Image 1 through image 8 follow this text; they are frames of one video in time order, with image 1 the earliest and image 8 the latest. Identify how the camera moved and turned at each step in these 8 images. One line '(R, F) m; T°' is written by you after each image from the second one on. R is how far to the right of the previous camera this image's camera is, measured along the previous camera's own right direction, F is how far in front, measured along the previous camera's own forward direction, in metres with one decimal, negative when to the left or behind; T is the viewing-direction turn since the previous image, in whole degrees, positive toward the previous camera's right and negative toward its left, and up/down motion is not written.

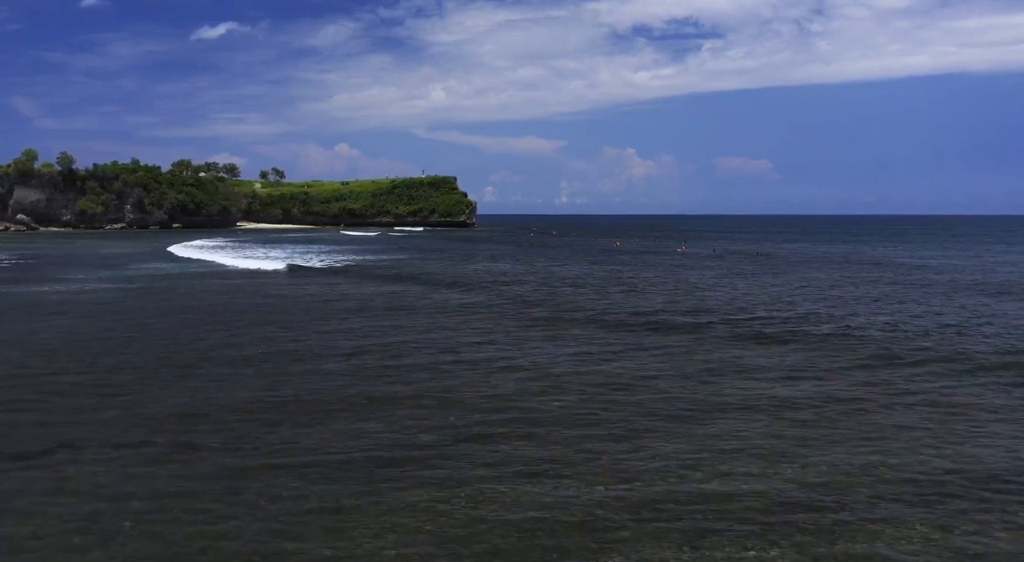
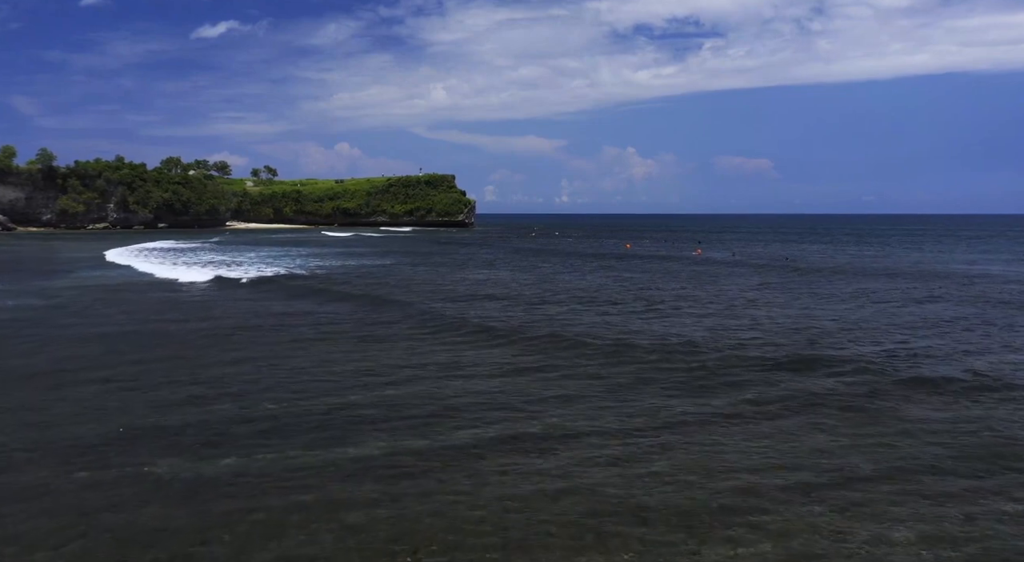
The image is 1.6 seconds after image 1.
(+0.1, +7.4) m; 0°
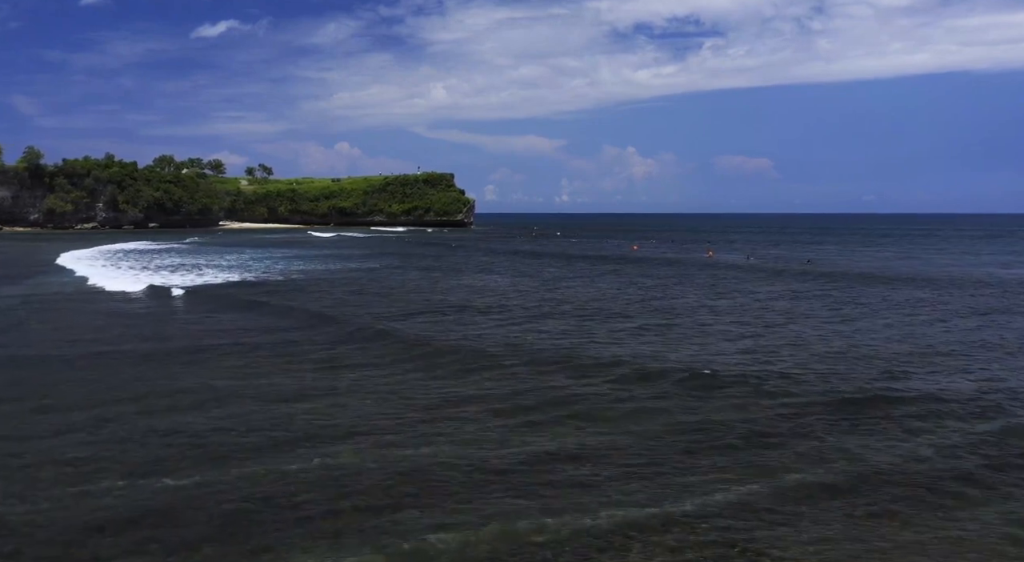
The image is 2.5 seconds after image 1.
(0.0, +4.5) m; 0°
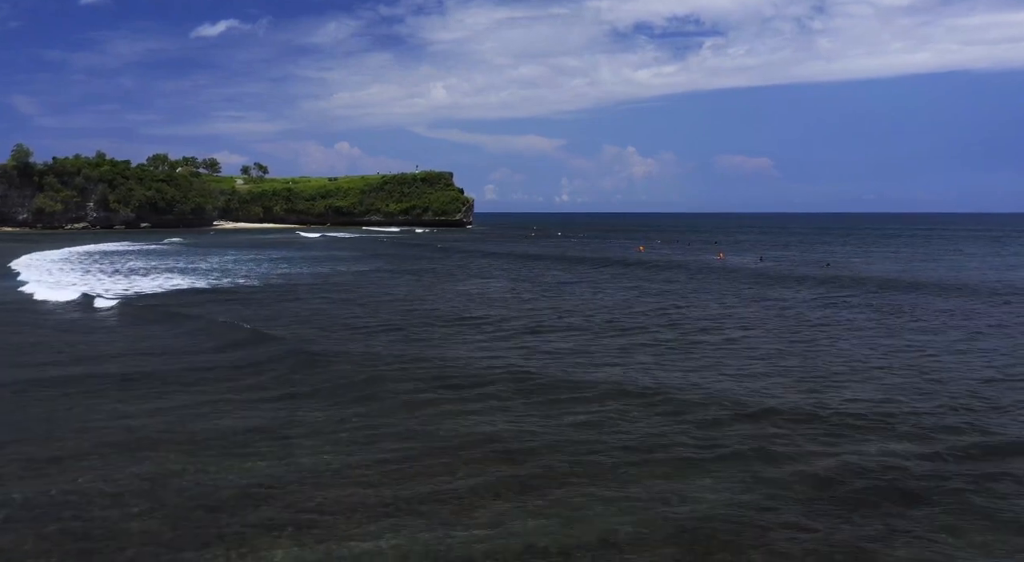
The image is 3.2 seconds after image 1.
(0.0, +3.6) m; 0°
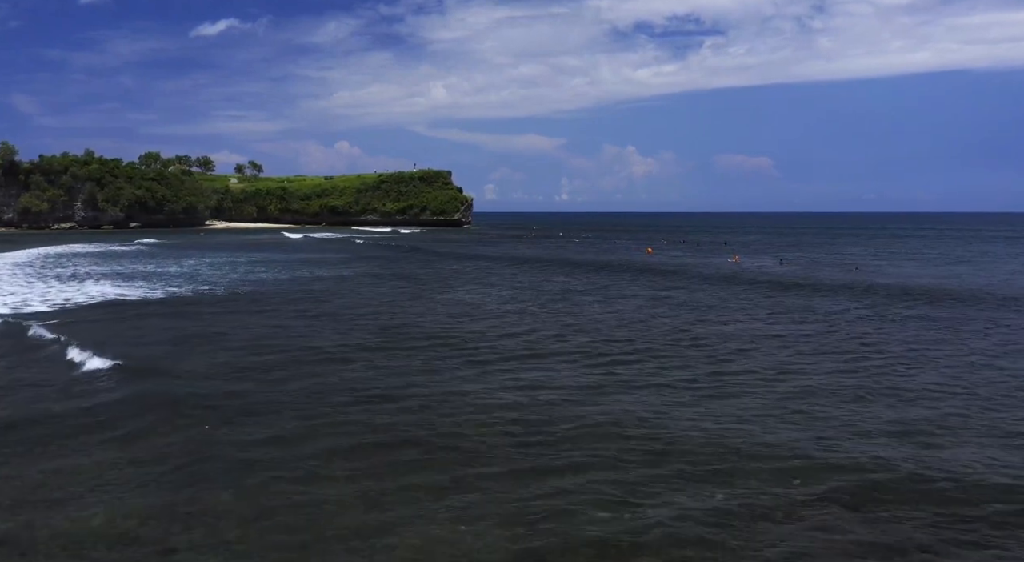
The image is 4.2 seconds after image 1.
(0.0, +4.5) m; 0°
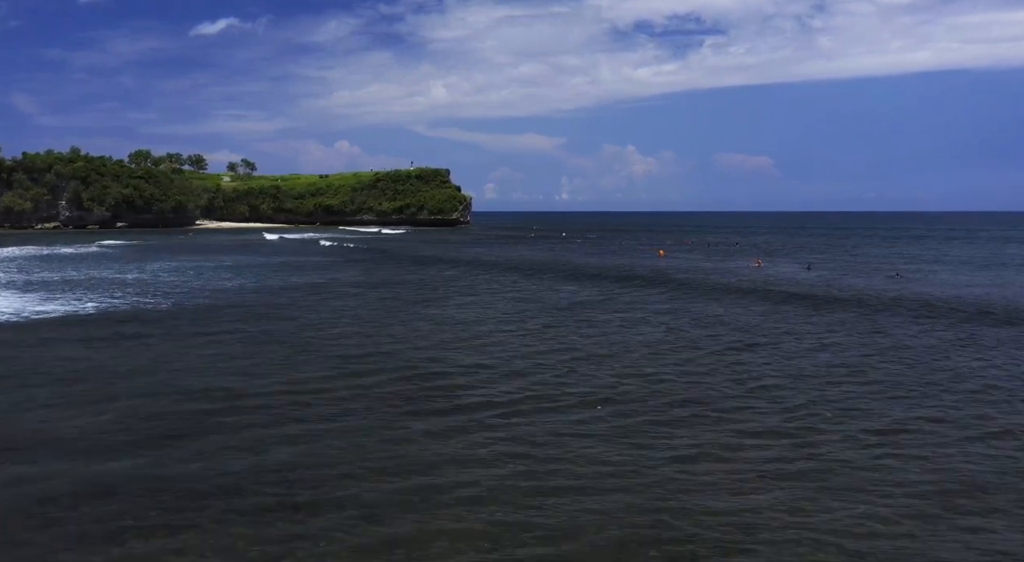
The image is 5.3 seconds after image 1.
(+0.1, +5.3) m; 0°
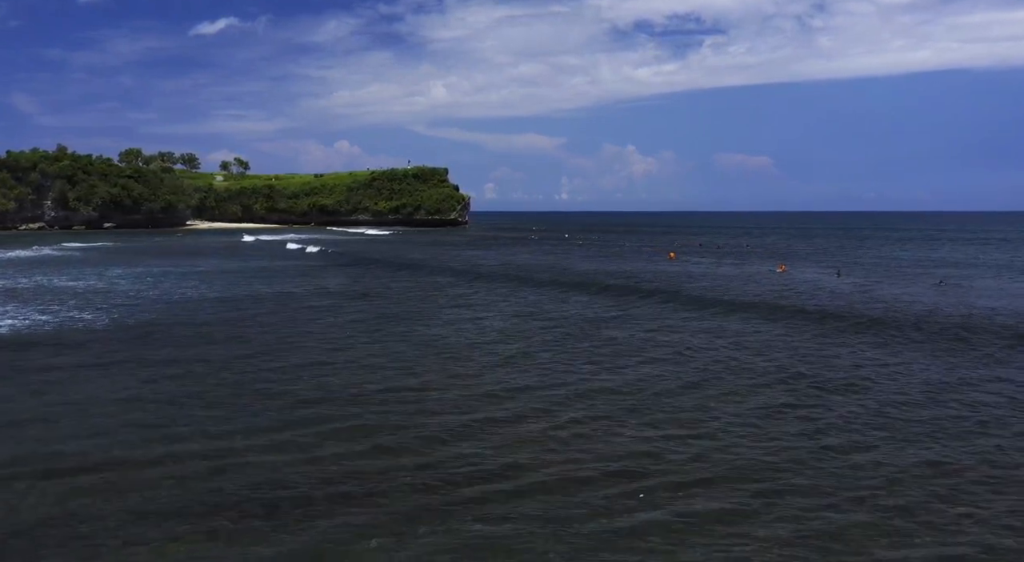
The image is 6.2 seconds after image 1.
(+0.1, +4.6) m; 0°
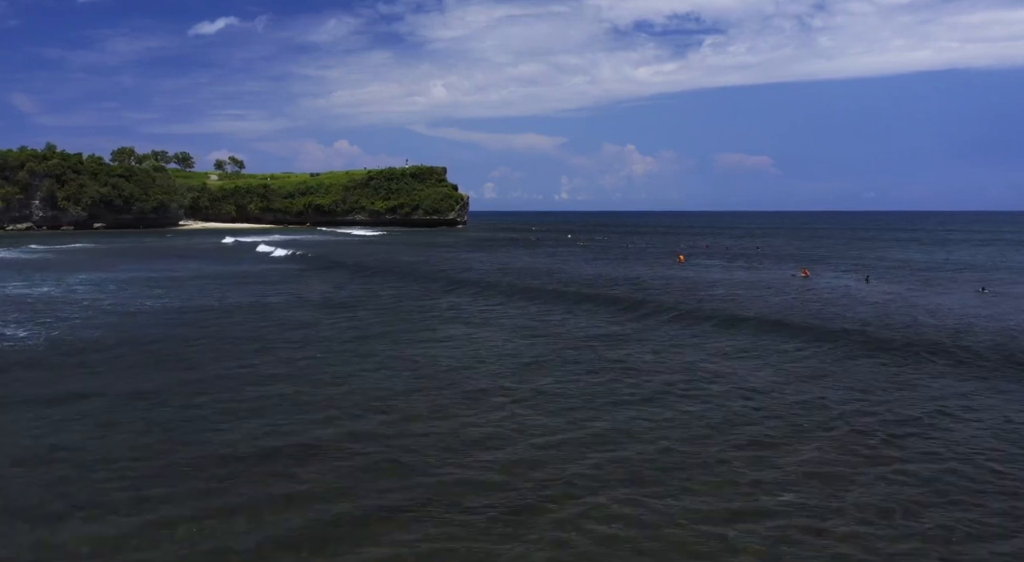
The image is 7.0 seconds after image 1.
(0.0, +3.6) m; 0°
